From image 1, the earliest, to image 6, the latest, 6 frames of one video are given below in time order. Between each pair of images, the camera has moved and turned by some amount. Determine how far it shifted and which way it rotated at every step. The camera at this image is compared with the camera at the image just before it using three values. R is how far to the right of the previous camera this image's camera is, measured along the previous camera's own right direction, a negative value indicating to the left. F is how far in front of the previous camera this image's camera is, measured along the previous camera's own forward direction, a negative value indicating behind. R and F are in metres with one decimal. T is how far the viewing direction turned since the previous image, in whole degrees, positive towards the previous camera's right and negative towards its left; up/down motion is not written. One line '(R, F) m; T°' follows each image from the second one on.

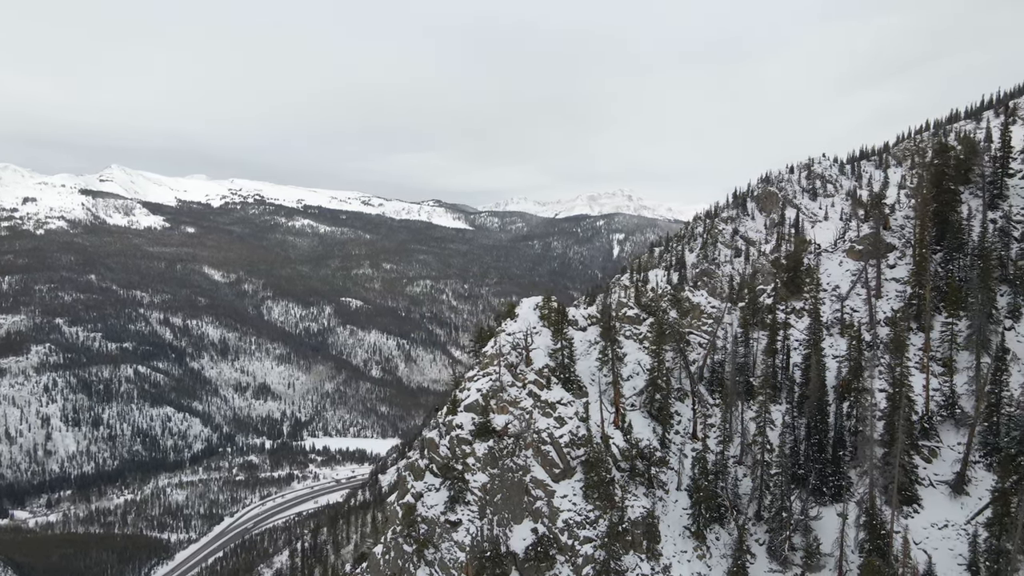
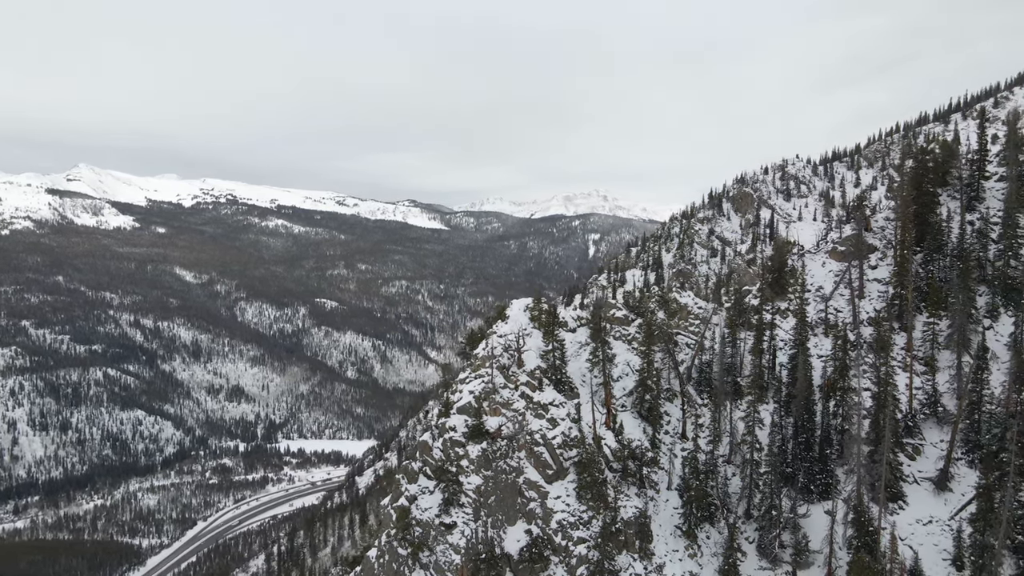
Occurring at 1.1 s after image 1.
(-0.7, 0.0) m; +2°
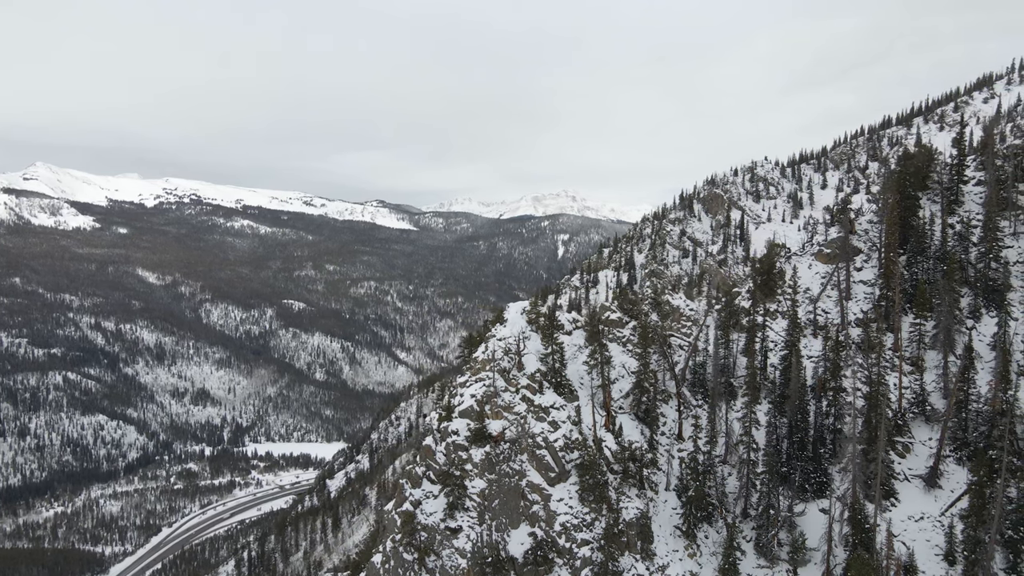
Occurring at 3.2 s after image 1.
(-1.4, -0.3) m; +2°
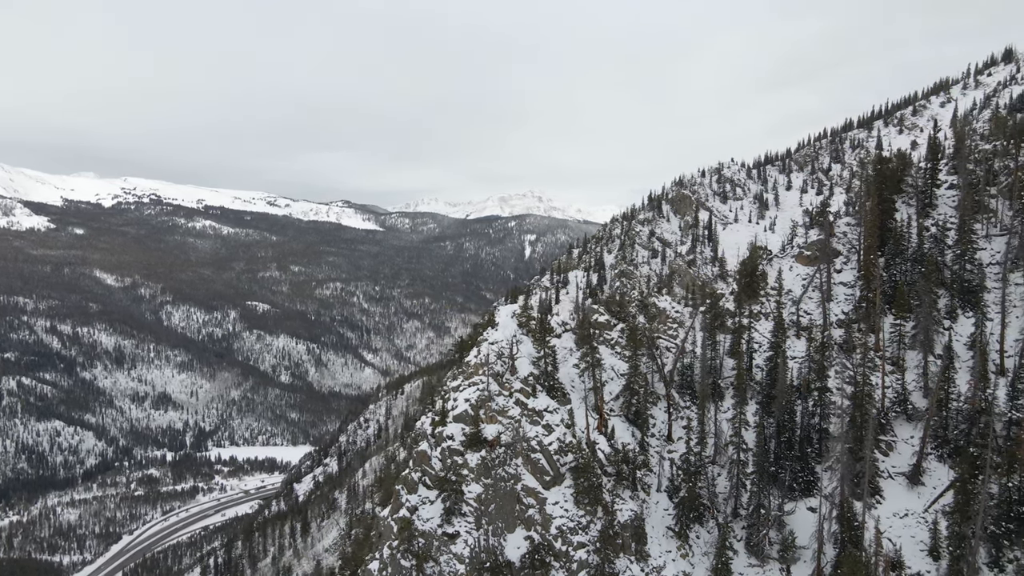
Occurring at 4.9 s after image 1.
(-1.1, -0.1) m; +2°
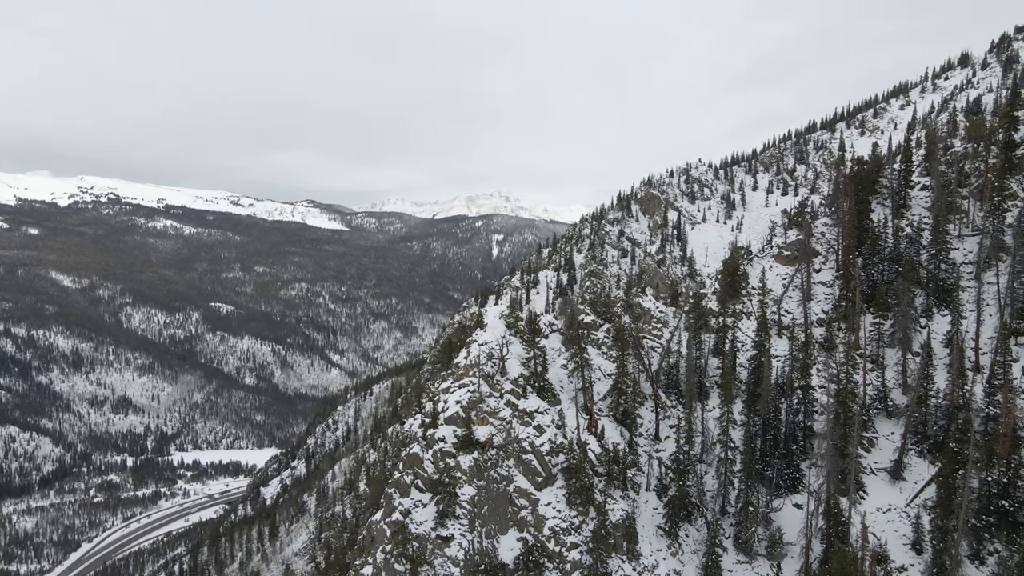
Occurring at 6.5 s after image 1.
(-0.9, +0.1) m; +2°
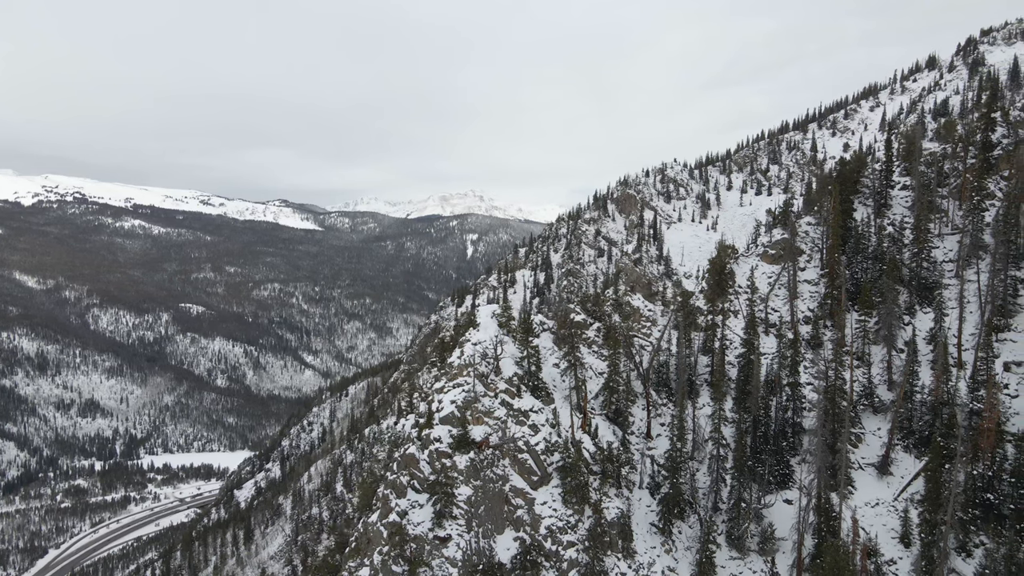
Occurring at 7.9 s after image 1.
(-0.9, +0.1) m; +2°
